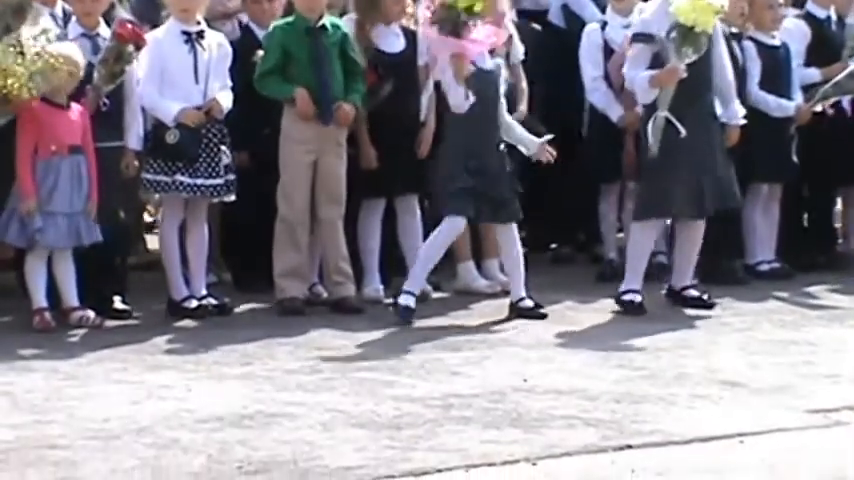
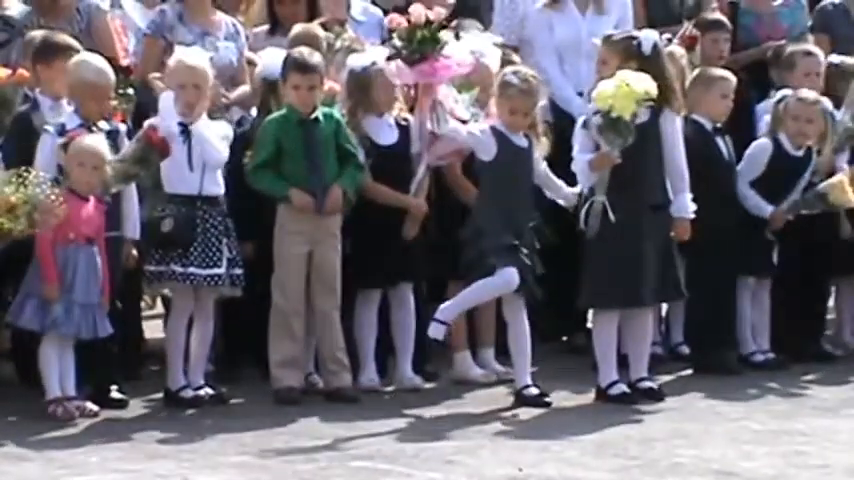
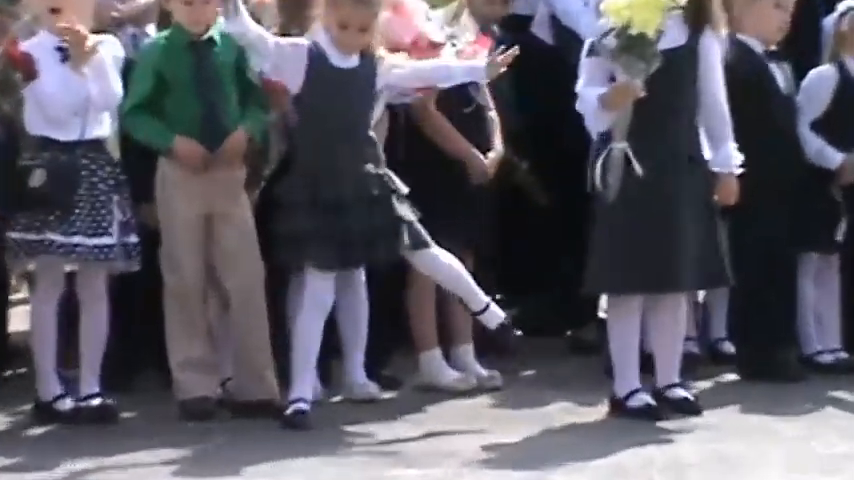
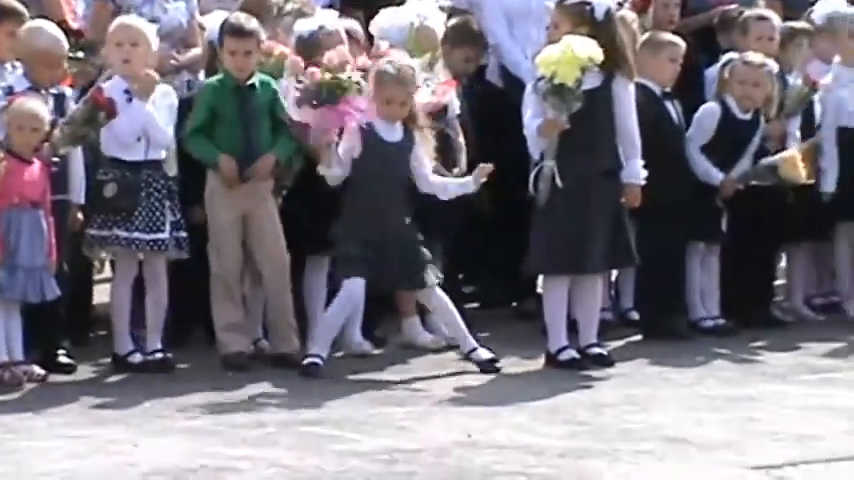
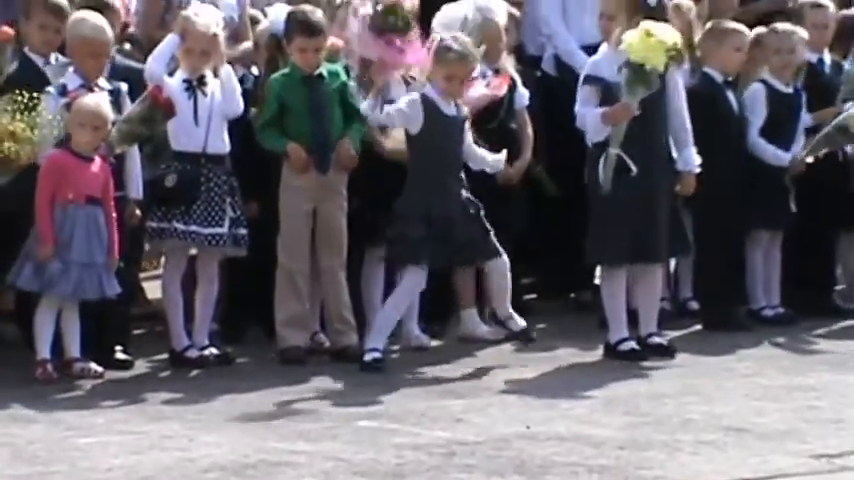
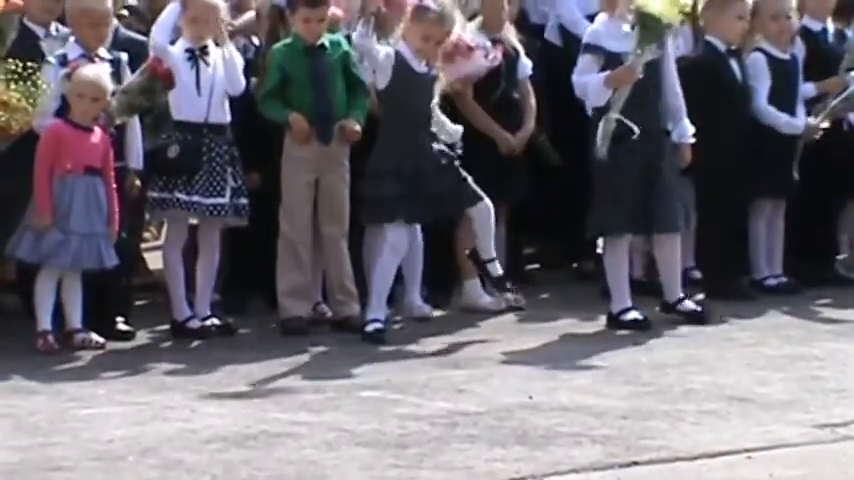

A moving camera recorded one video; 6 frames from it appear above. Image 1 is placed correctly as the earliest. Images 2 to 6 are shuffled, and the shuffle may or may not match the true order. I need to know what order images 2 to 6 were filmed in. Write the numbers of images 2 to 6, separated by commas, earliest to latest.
6, 5, 2, 4, 3
